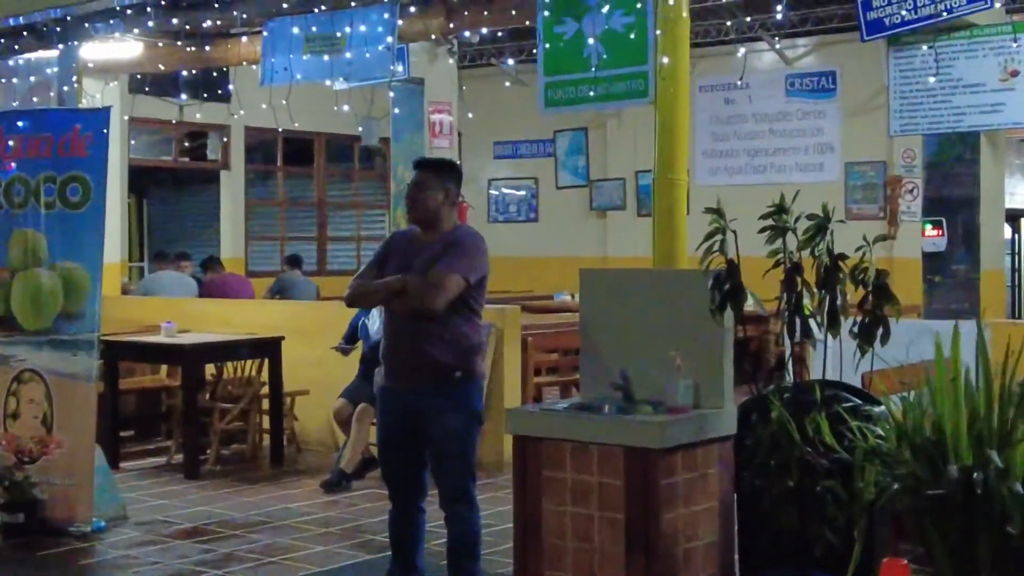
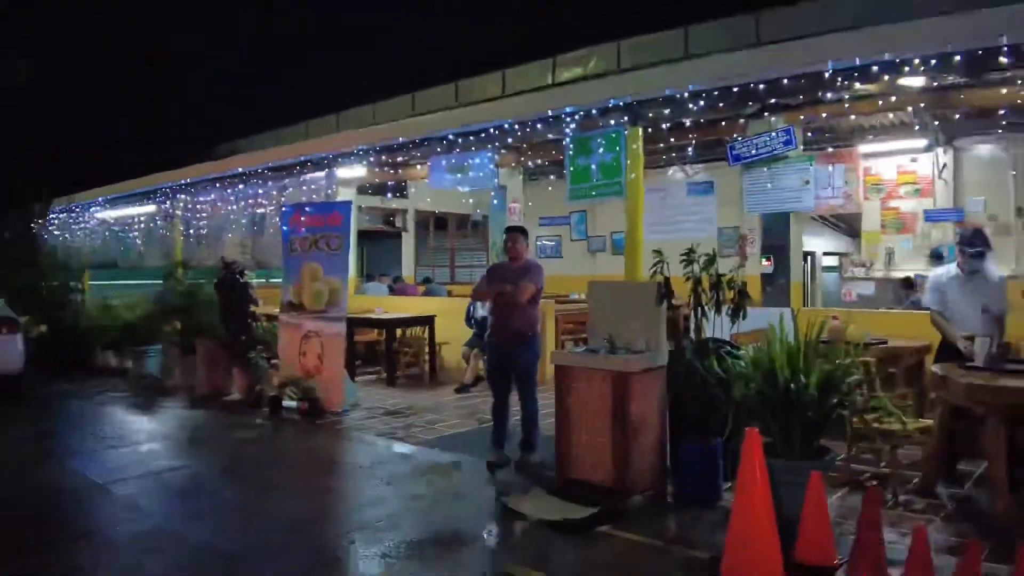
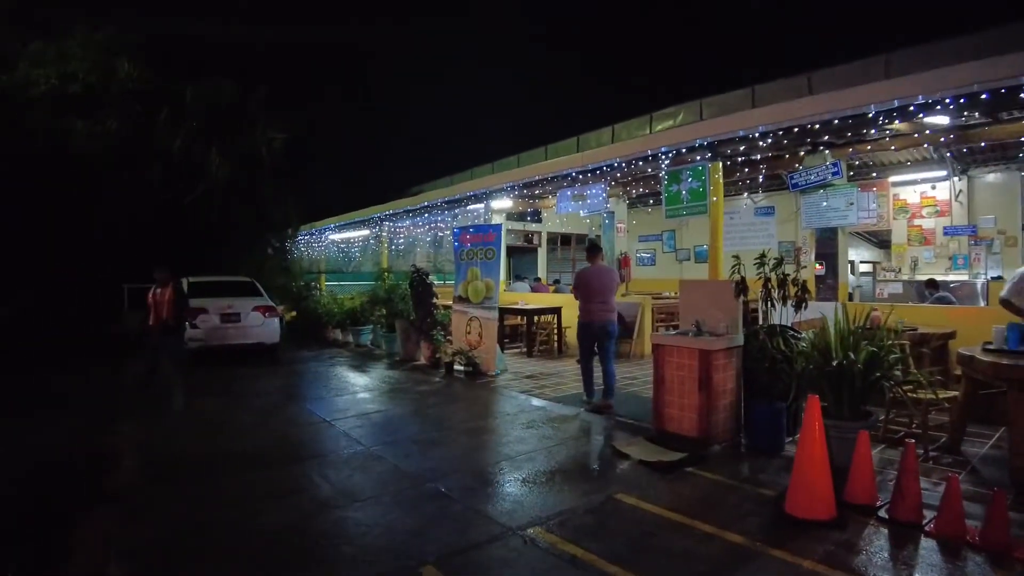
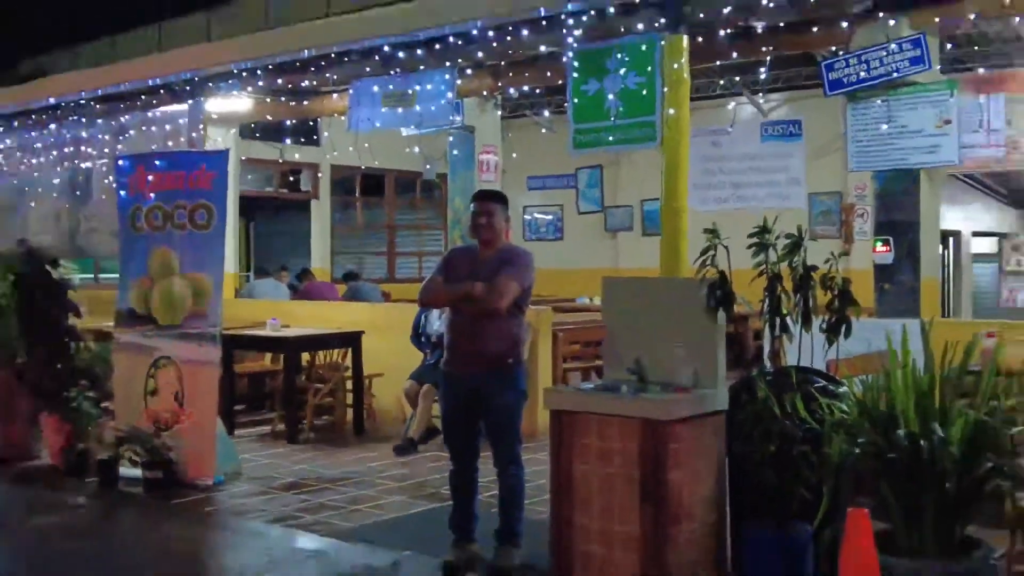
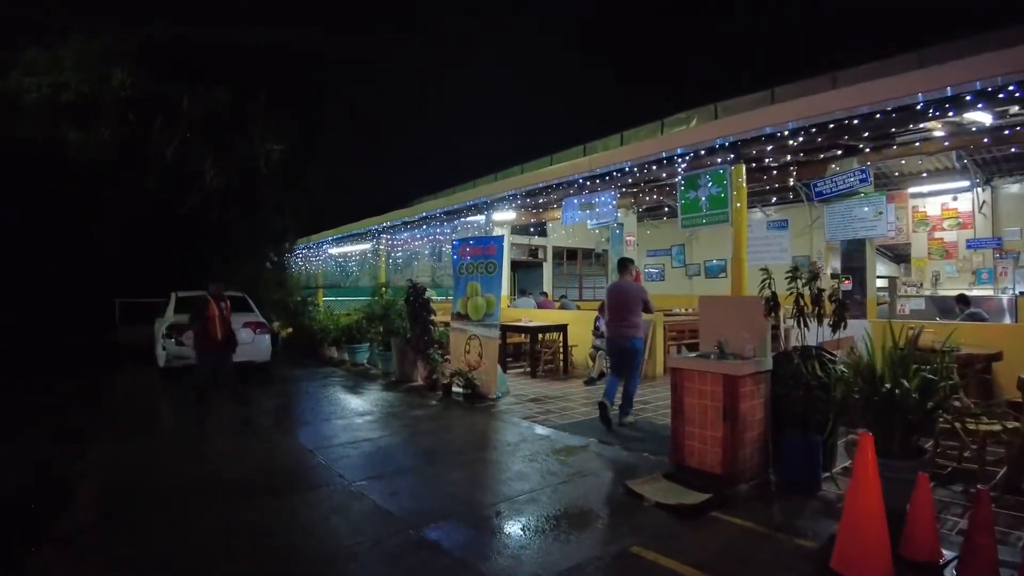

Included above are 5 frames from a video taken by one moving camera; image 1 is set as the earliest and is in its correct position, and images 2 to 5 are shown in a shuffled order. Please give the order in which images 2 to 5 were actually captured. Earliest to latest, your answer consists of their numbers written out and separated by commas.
4, 2, 3, 5
